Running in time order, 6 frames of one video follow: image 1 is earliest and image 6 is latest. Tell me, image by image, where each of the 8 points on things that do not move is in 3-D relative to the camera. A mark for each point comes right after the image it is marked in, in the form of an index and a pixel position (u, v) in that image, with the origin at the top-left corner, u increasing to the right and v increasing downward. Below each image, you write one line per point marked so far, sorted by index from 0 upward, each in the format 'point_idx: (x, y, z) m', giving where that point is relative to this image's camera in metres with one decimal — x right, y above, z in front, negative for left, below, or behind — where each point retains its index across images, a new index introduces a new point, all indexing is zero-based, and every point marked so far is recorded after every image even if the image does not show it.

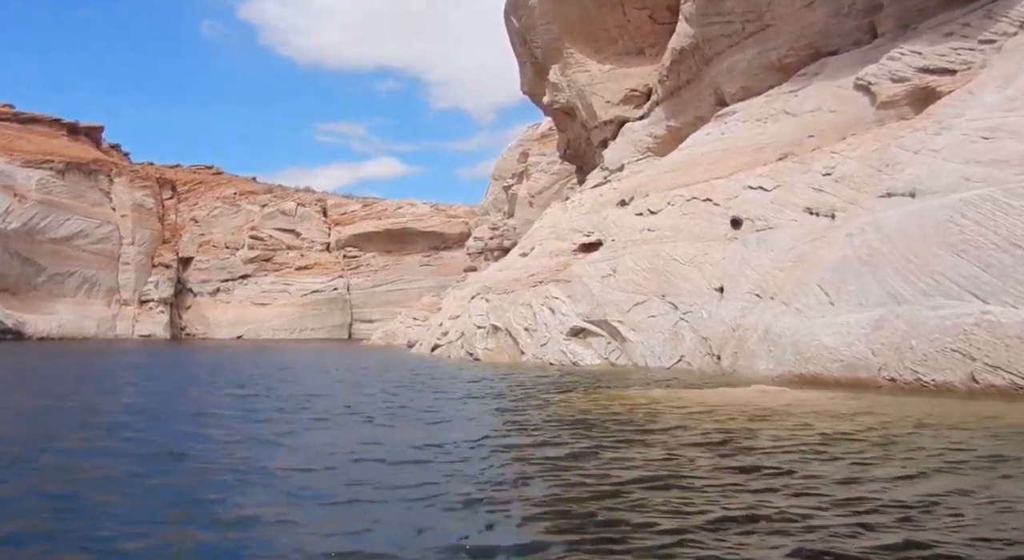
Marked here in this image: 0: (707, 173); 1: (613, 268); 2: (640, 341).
0: (+4.8, +2.7, +18.9) m
1: (+2.4, +0.3, +18.4) m
2: (+2.7, -1.3, +16.1) m
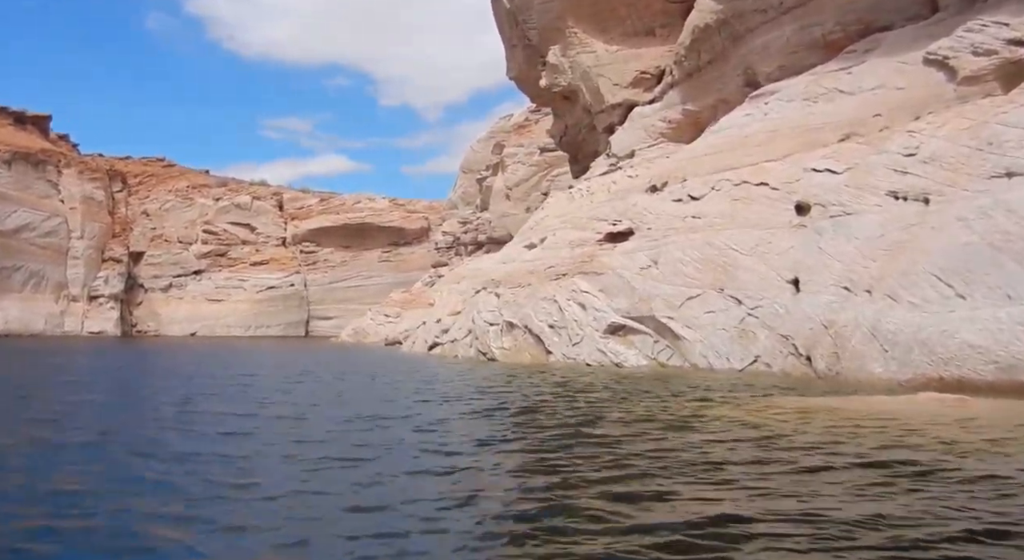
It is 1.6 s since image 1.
0: (+5.5, +2.8, +17.3) m
1: (+3.1, +0.5, +16.7) m
2: (+3.5, -1.2, +14.5) m
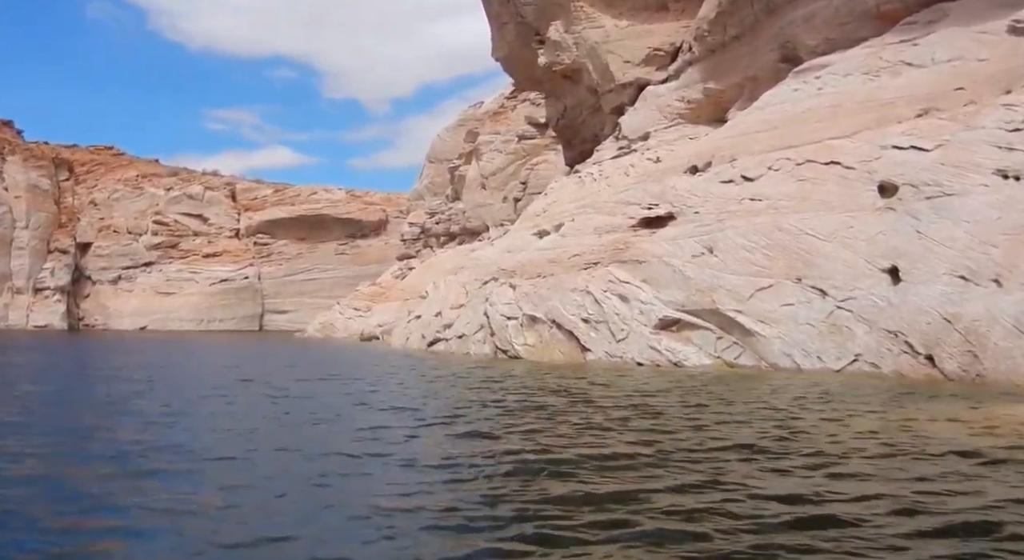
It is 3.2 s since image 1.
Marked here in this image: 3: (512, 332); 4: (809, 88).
0: (+6.2, +3.0, +15.8) m
1: (+3.9, +0.7, +15.1) m
2: (+4.4, -1.0, +12.8) m
3: (0.0, -1.3, +18.9) m
4: (+6.7, +4.3, +17.3) m
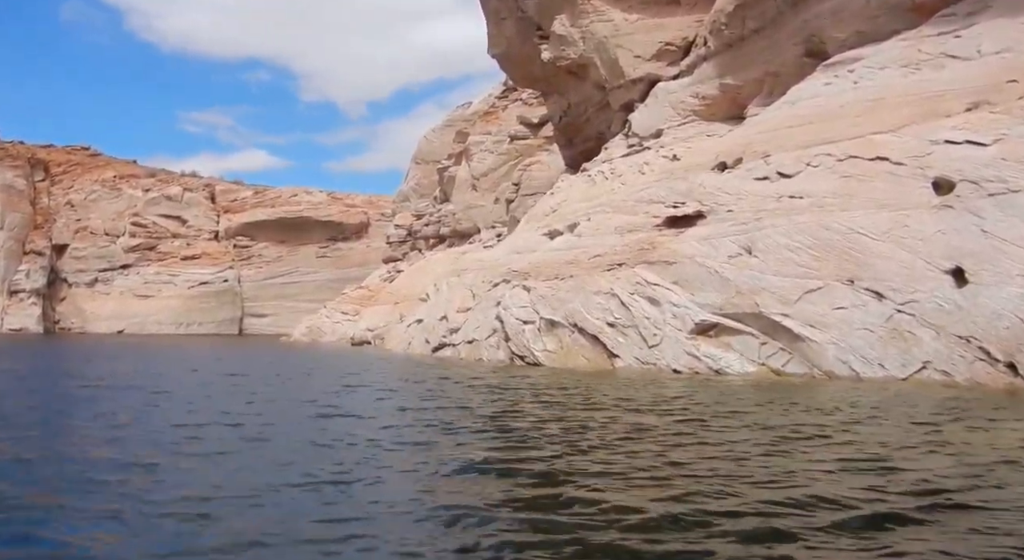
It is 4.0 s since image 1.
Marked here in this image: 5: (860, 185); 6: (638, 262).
0: (+6.7, +3.0, +15.0) m
1: (+4.4, +0.6, +14.2) m
2: (+5.0, -1.0, +12.0) m
3: (+0.4, -1.3, +18.0) m
4: (+7.1, +4.3, +16.5) m
5: (+6.1, +1.7, +13.6) m
6: (+2.7, +0.4, +16.3) m
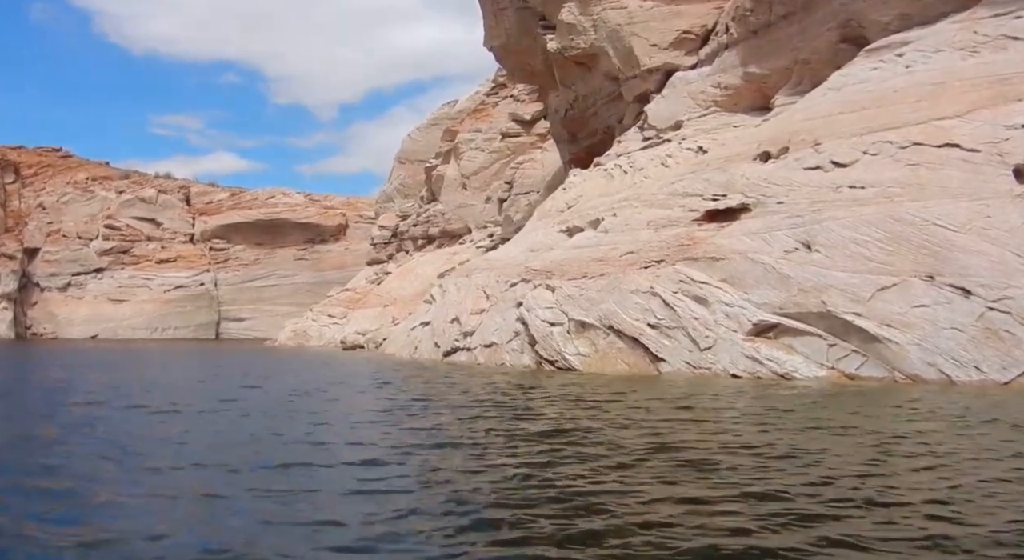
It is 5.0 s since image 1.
0: (+7.4, +3.1, +14.1) m
1: (+5.1, +0.7, +13.2) m
2: (+5.7, -0.9, +11.0) m
3: (+1.0, -1.3, +16.8) m
4: (+7.7, +4.3, +15.6) m
5: (+6.8, +1.7, +12.6) m
6: (+3.3, +0.4, +15.2) m
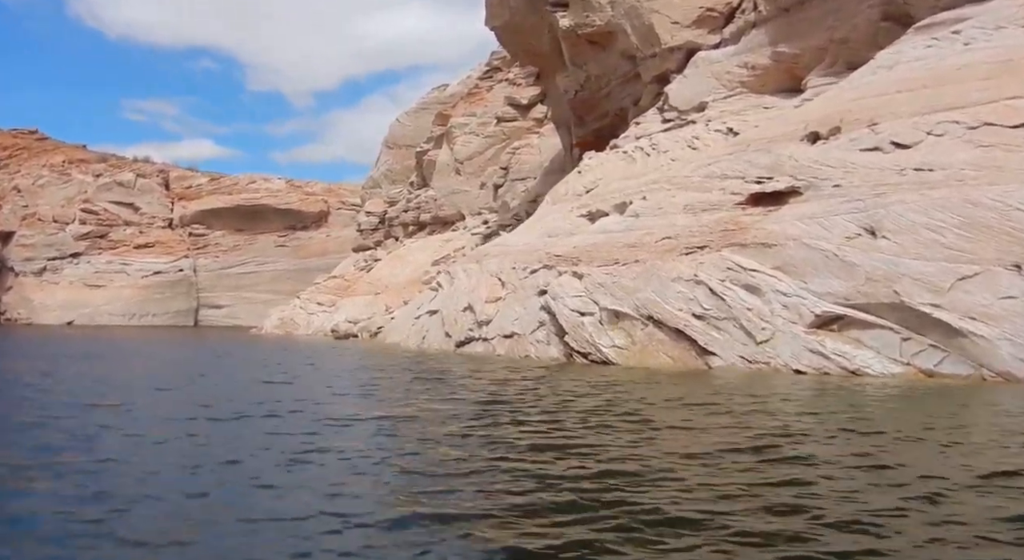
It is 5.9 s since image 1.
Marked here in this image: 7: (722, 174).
0: (+8.1, +3.3, +13.2) m
1: (+5.8, +0.9, +12.3) m
2: (+6.5, -0.8, +10.2) m
3: (+1.6, -1.0, +15.9) m
4: (+8.4, +4.5, +14.7) m
5: (+7.6, +1.9, +11.7) m
6: (+4.0, +0.7, +14.3) m
7: (+4.5, +2.2, +16.3) m
